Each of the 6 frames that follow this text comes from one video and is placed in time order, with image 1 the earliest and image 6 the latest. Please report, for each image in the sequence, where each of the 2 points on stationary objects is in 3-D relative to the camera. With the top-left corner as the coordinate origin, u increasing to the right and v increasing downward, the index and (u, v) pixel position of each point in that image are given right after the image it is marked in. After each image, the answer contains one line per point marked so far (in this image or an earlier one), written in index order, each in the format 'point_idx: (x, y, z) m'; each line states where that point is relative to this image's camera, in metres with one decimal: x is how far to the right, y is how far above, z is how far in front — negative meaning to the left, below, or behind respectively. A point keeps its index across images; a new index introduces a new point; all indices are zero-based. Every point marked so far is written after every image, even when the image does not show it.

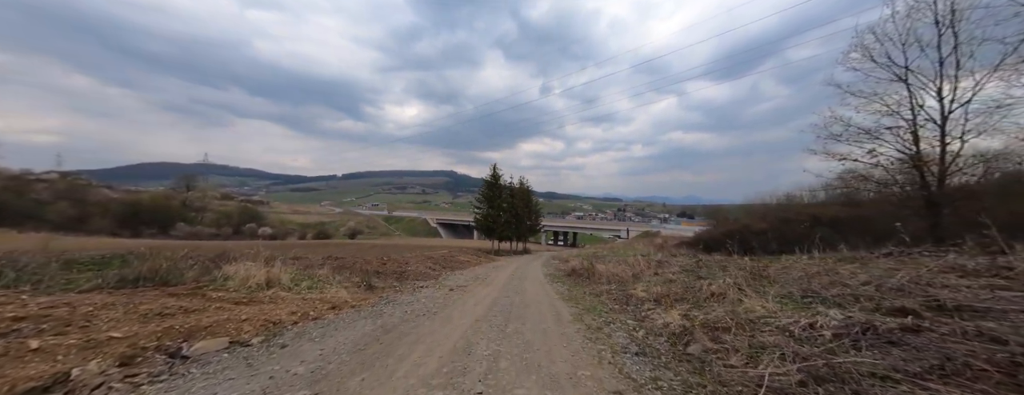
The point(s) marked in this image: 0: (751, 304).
0: (+4.7, -2.1, +6.7) m
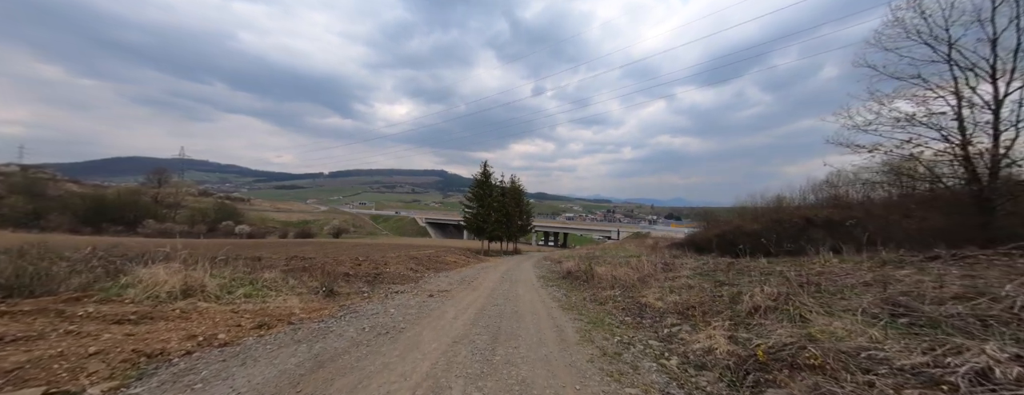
0: (+4.6, -1.8, +4.9) m
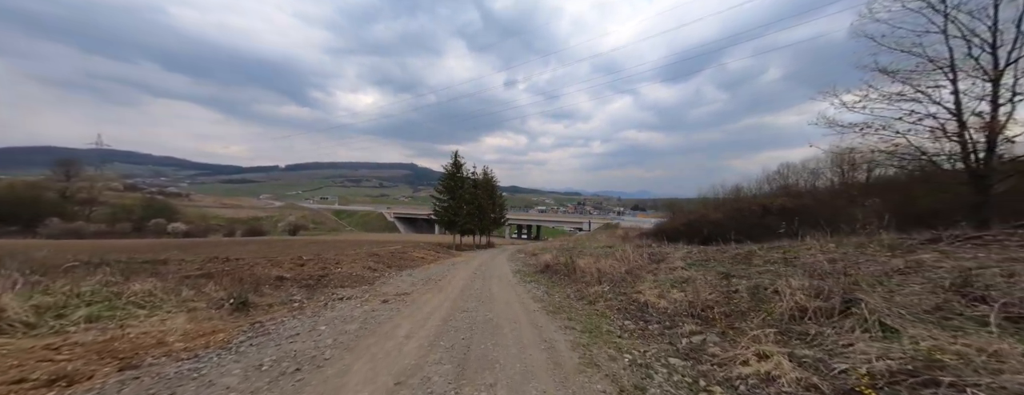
0: (+4.3, -1.4, +3.4) m
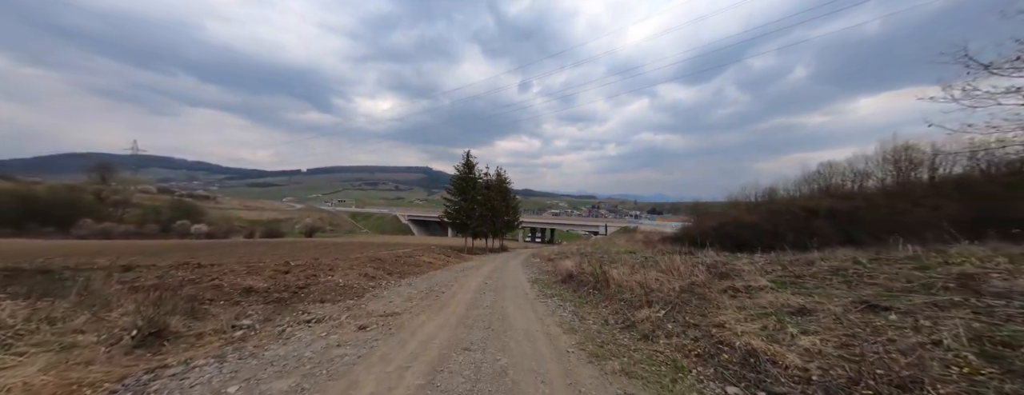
0: (+4.5, -1.1, +0.4) m
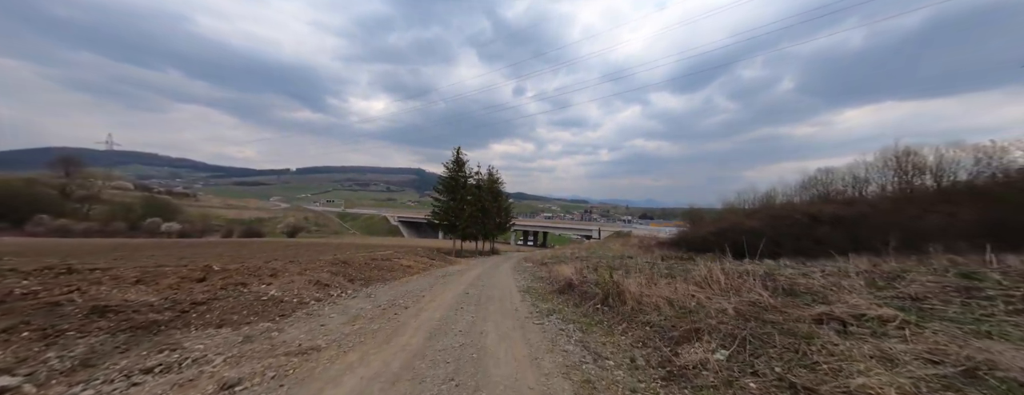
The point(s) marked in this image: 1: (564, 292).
0: (+4.3, -0.7, -2.5) m
1: (+2.0, -3.7, +13.4) m
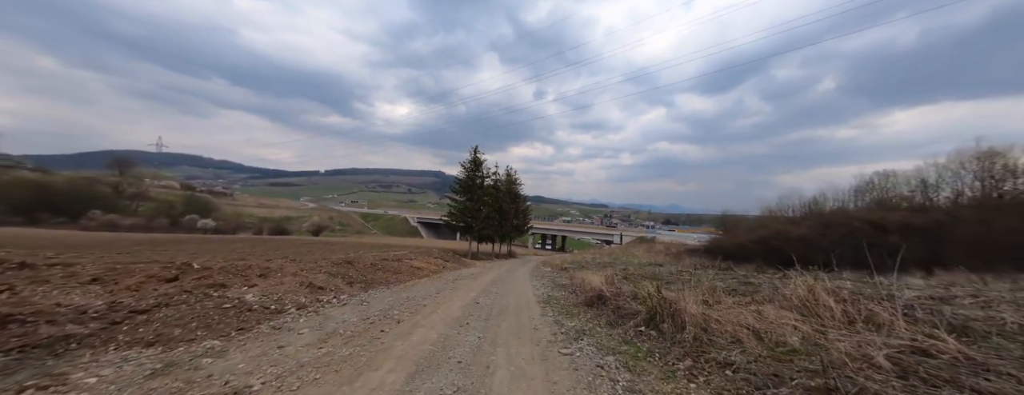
0: (+3.9, -0.4, -4.8) m
1: (+2.7, -3.5, +11.2) m
